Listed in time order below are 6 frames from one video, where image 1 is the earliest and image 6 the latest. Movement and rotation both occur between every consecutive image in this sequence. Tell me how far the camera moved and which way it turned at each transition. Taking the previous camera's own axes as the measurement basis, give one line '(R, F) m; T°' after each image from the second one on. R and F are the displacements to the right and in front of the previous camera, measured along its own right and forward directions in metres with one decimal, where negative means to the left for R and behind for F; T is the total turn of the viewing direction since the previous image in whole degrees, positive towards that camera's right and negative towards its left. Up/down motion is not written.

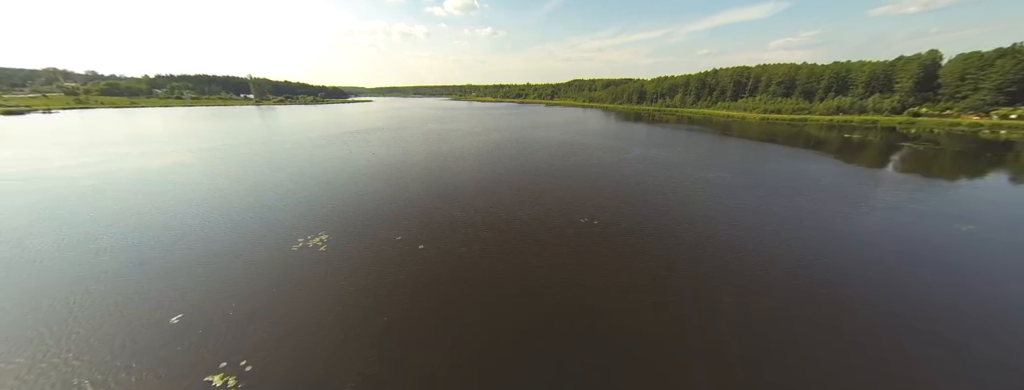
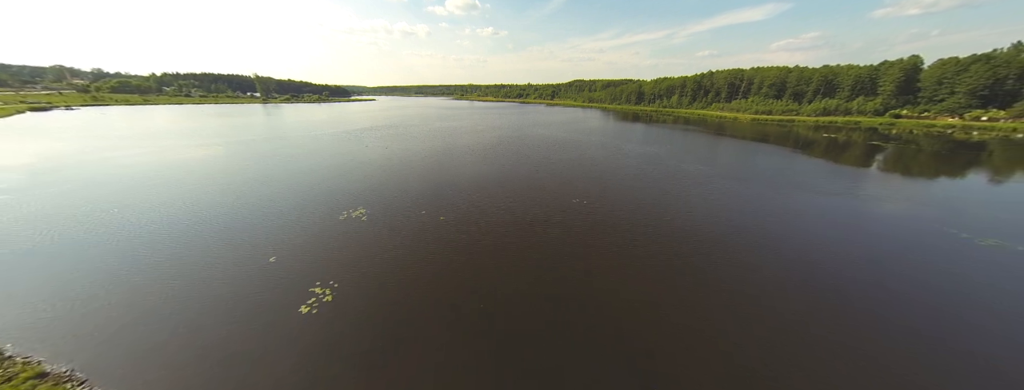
(-0.4, -4.0) m; 0°
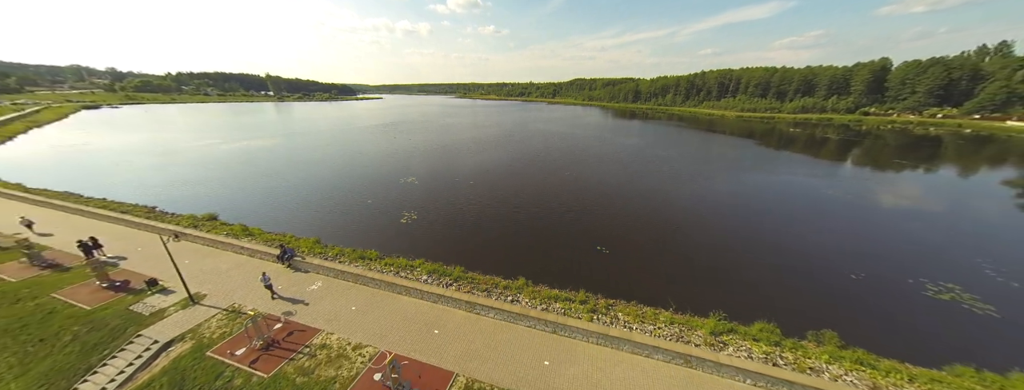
(-0.8, -8.4) m; 0°
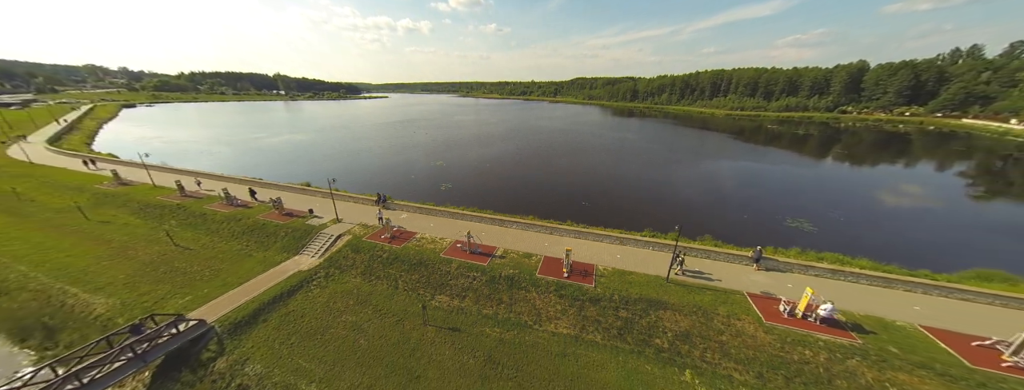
(-0.9, -7.3) m; 0°
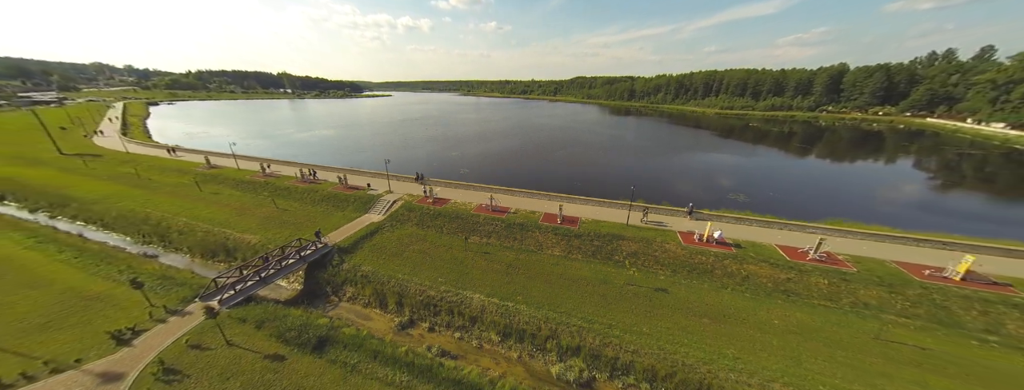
(-0.8, -6.0) m; 0°
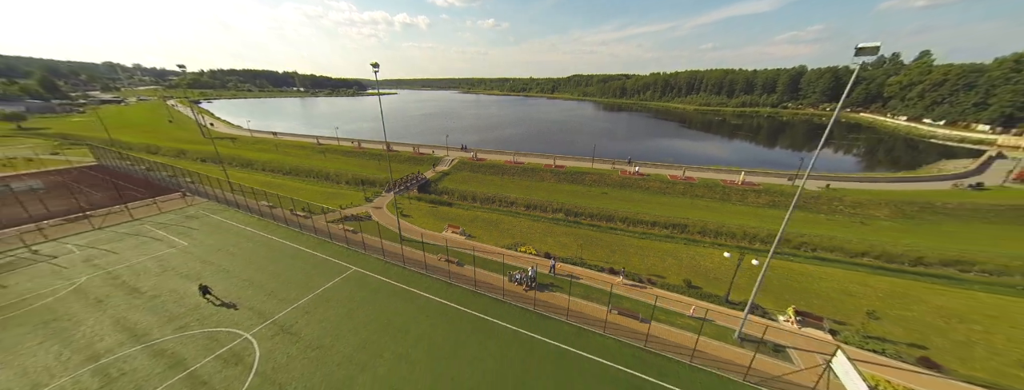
(-2.1, -13.8) m; 0°
